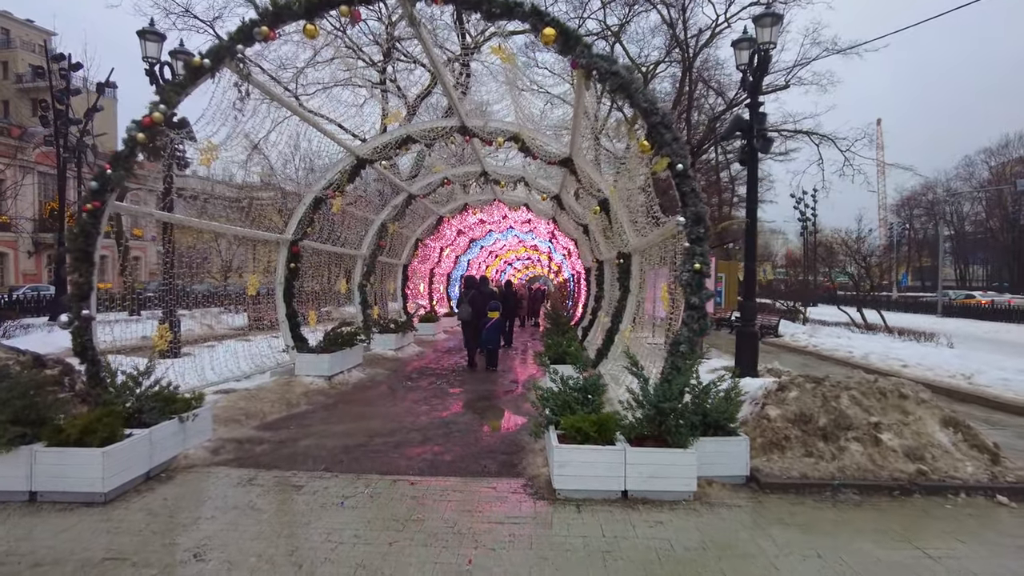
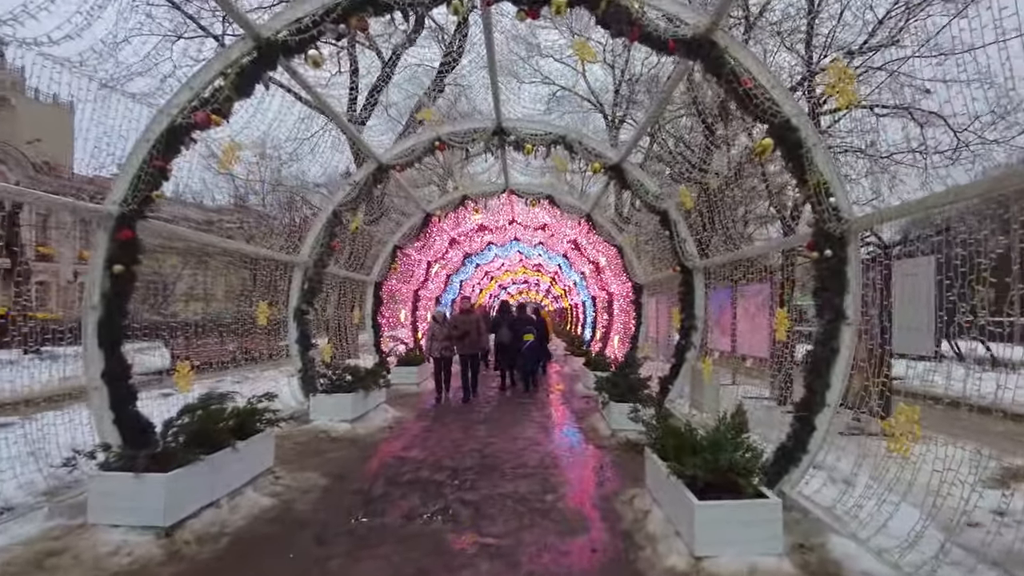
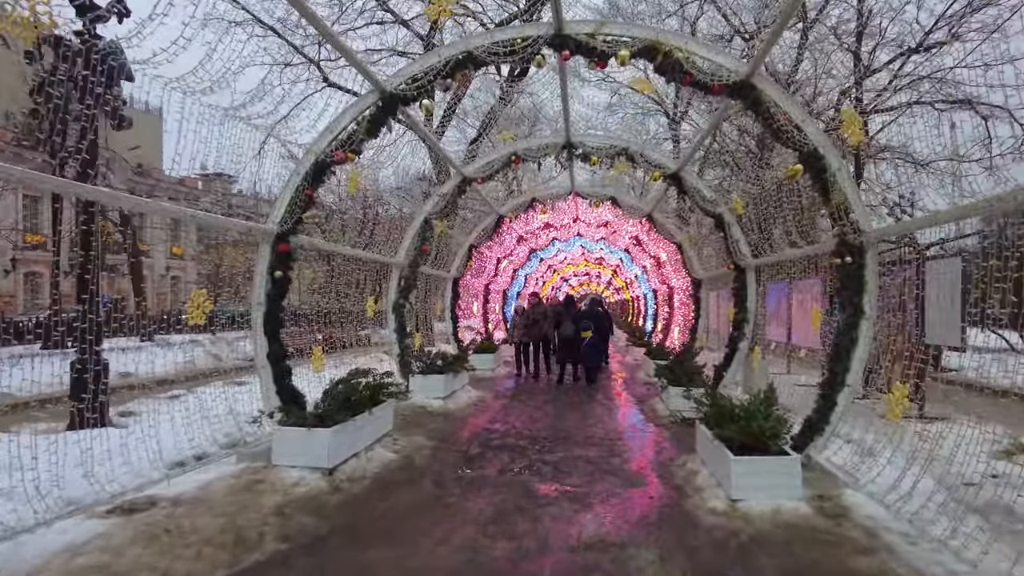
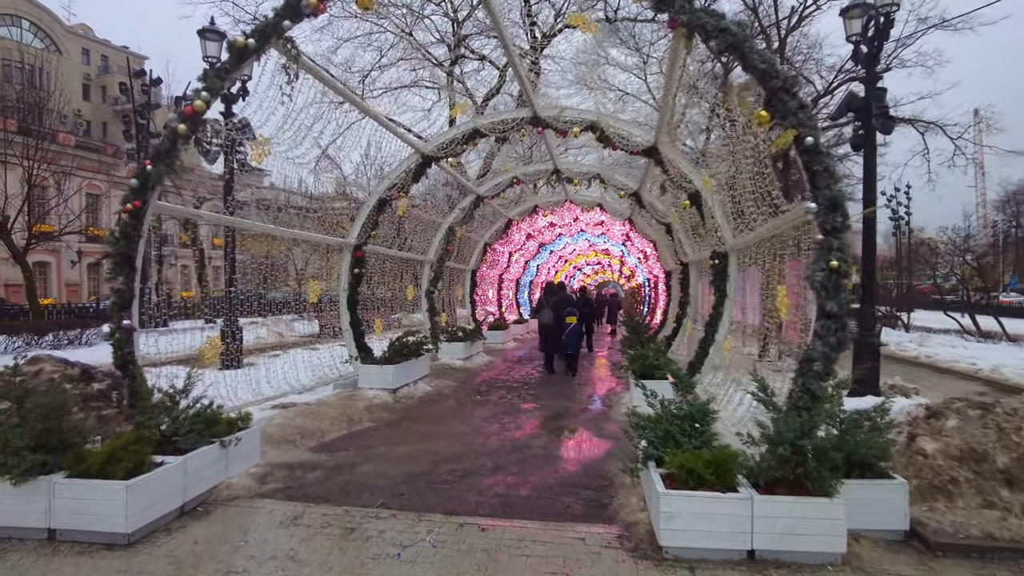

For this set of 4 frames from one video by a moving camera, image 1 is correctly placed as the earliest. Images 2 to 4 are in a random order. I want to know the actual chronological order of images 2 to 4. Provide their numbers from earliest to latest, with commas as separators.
4, 3, 2
